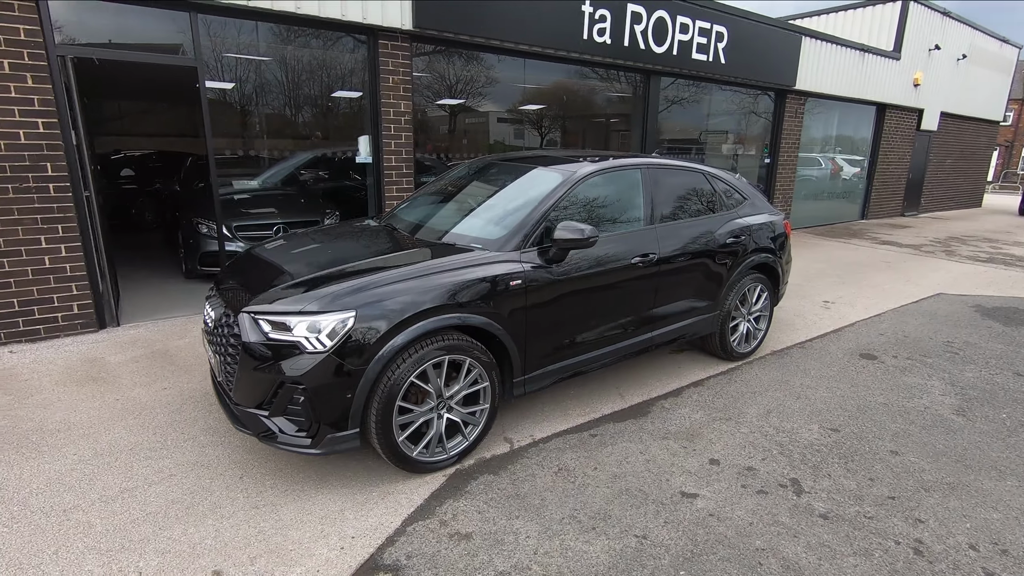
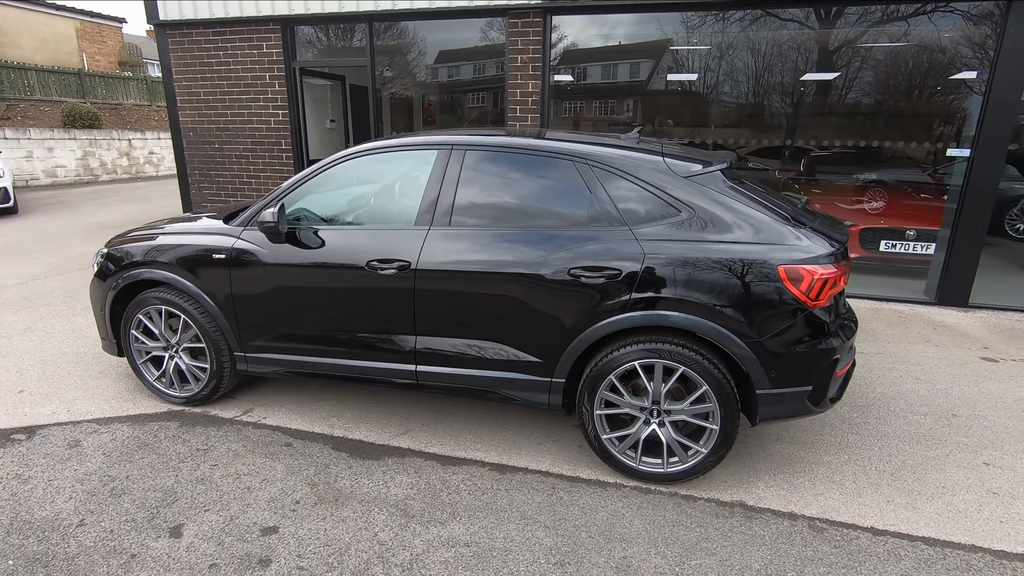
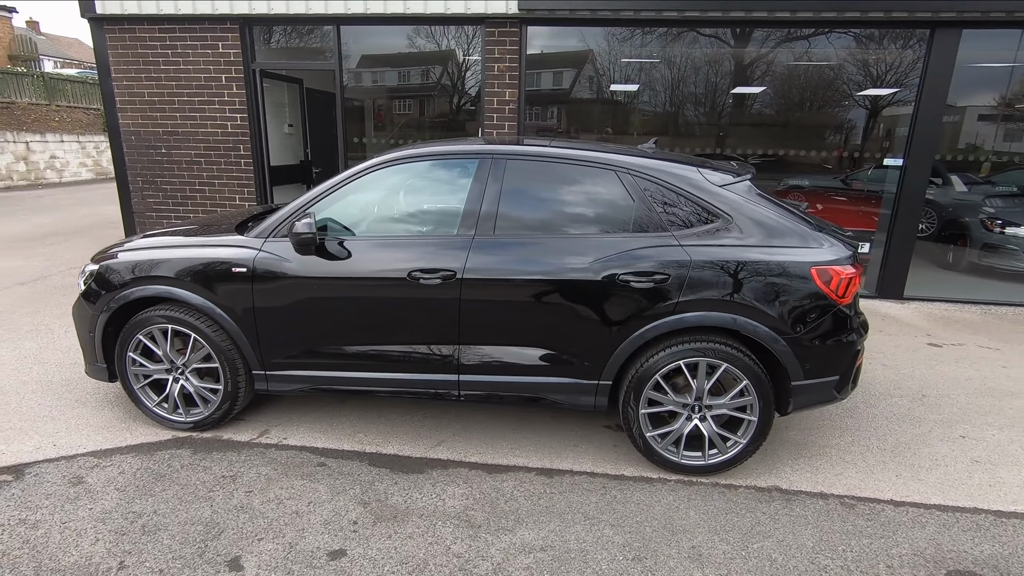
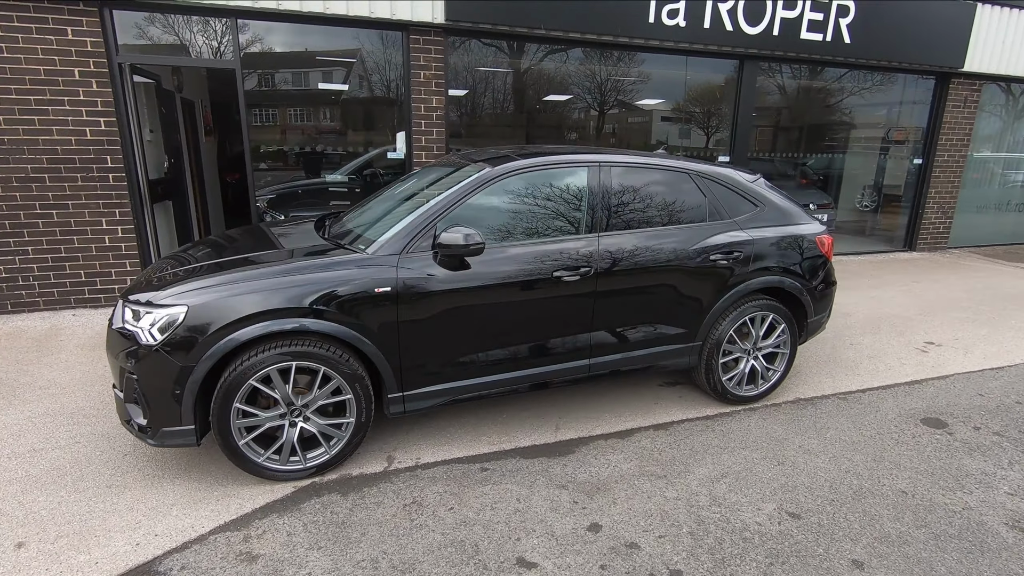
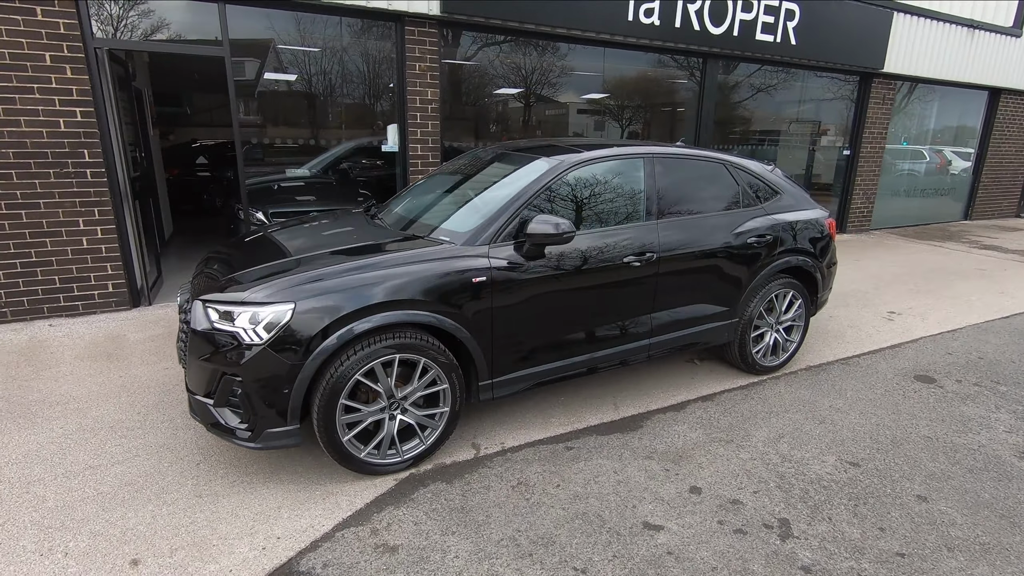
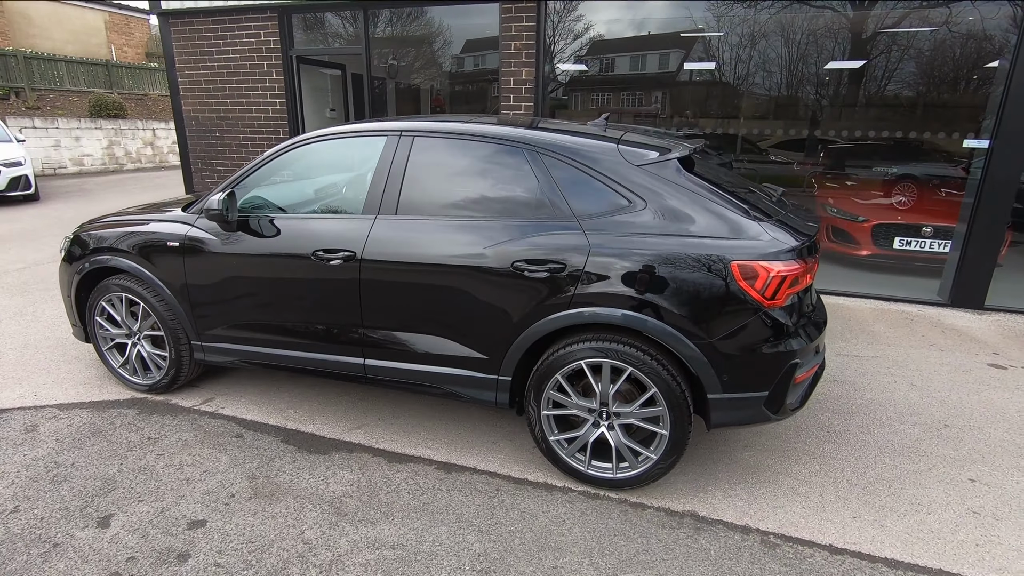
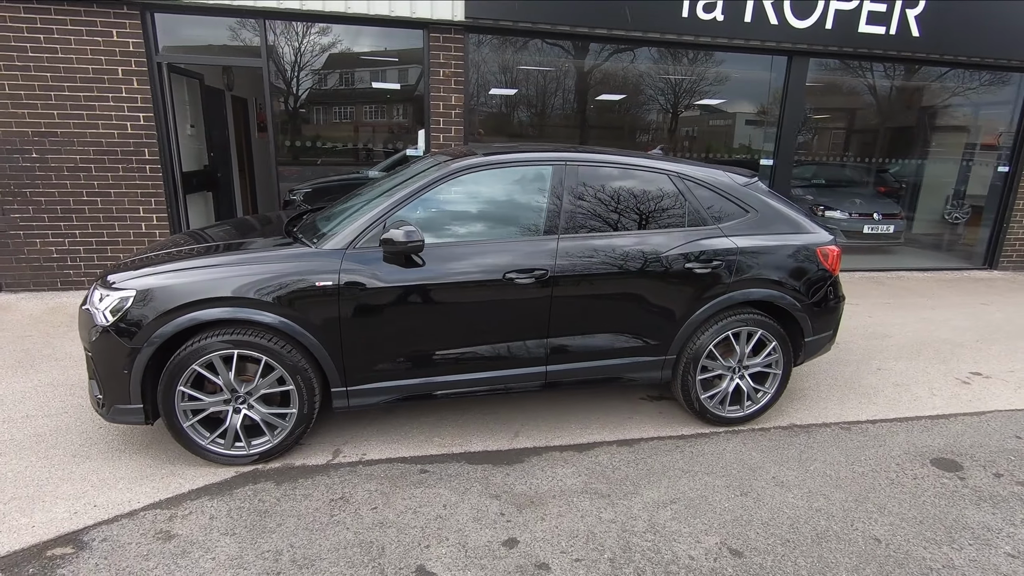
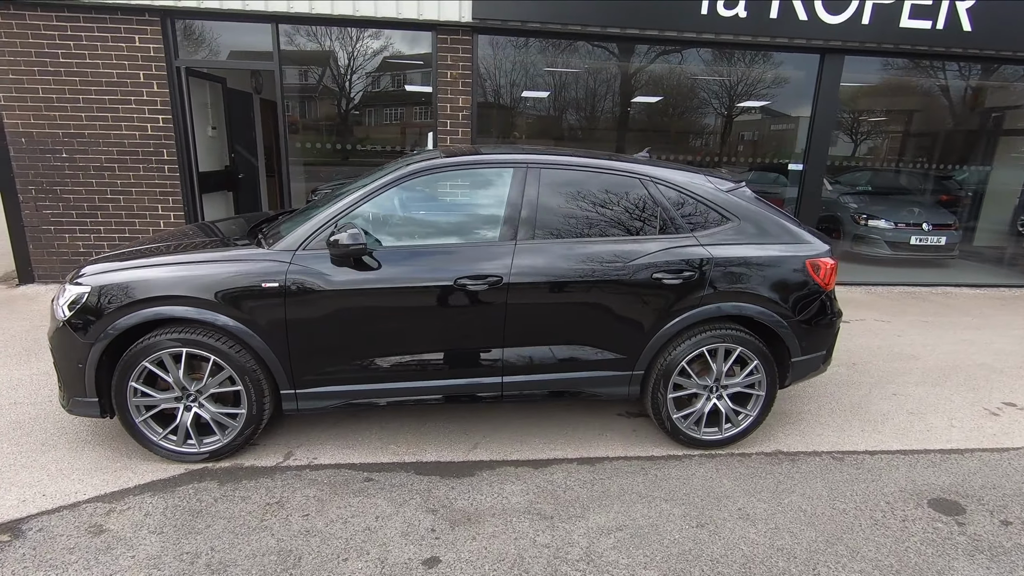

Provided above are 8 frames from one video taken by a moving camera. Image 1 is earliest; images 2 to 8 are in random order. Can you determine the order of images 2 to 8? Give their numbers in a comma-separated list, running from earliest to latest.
5, 4, 7, 8, 3, 2, 6
